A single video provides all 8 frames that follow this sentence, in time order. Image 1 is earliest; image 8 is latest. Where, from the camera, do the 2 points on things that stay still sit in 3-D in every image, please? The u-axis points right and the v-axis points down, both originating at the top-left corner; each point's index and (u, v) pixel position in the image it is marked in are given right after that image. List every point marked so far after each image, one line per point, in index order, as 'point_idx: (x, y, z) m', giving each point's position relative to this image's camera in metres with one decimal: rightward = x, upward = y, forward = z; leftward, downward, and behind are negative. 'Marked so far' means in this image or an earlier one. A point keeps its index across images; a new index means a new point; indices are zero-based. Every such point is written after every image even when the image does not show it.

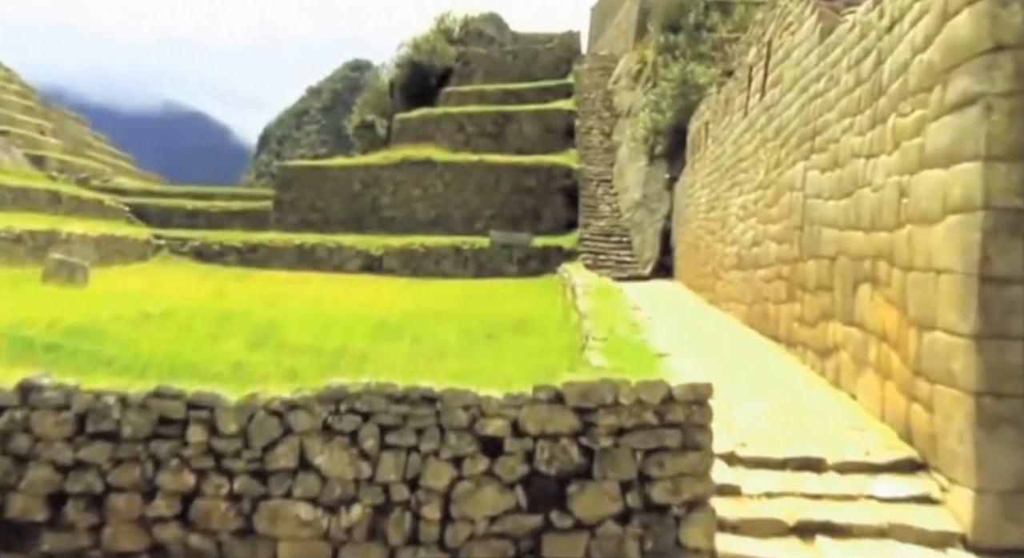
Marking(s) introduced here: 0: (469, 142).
0: (-1.1, +3.3, +19.5) m
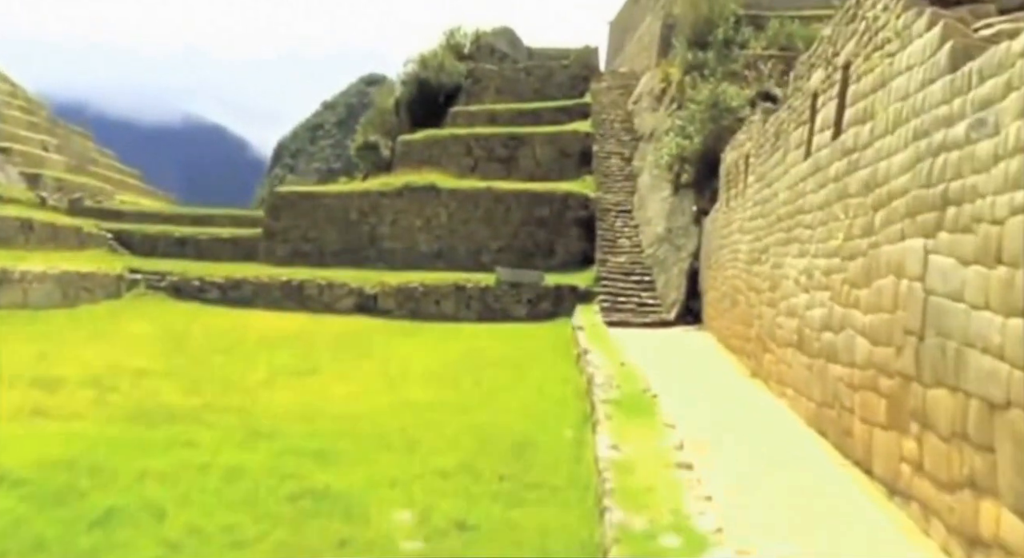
0: (-0.8, +2.5, +18.1) m
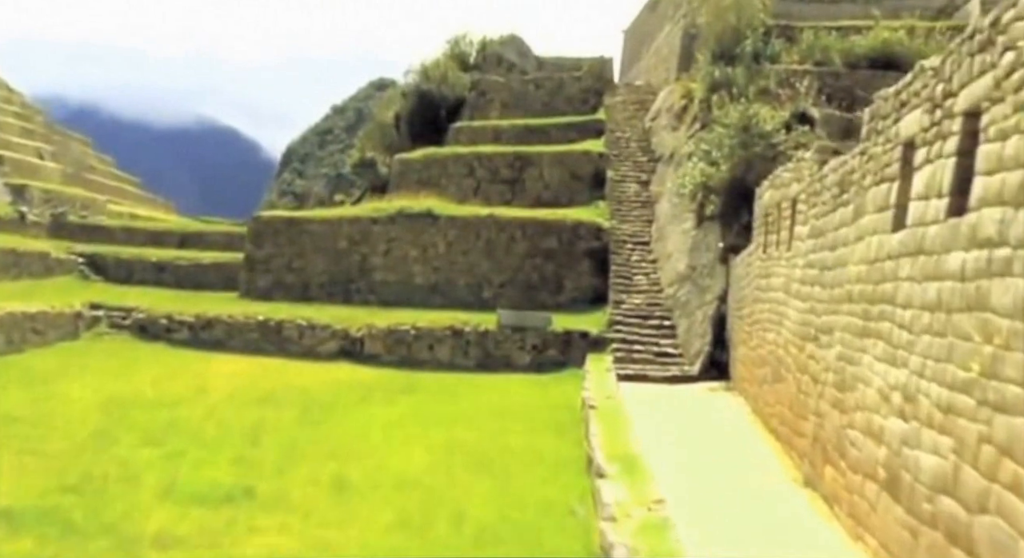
0: (-0.7, +1.8, +16.6) m
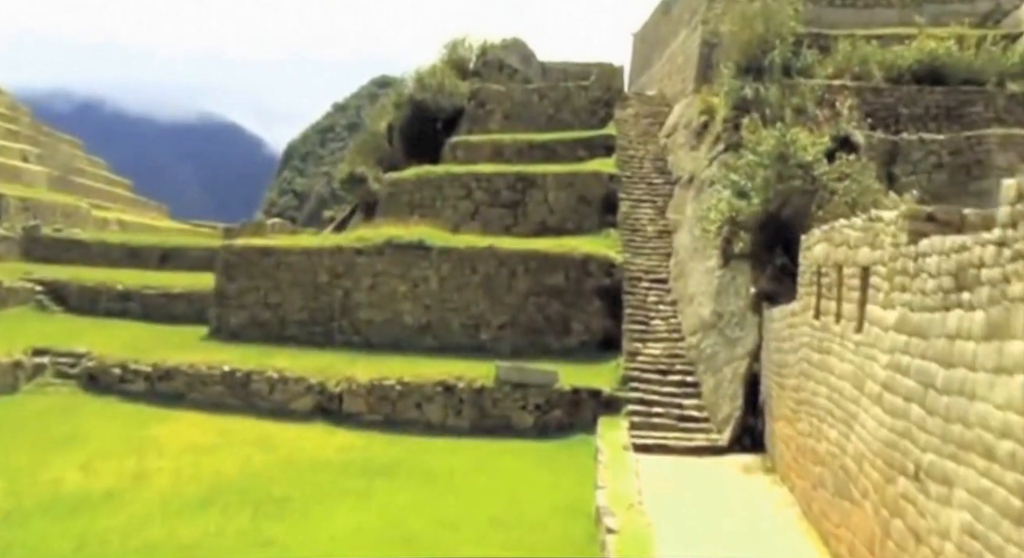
0: (-0.7, +1.2, +15.1) m
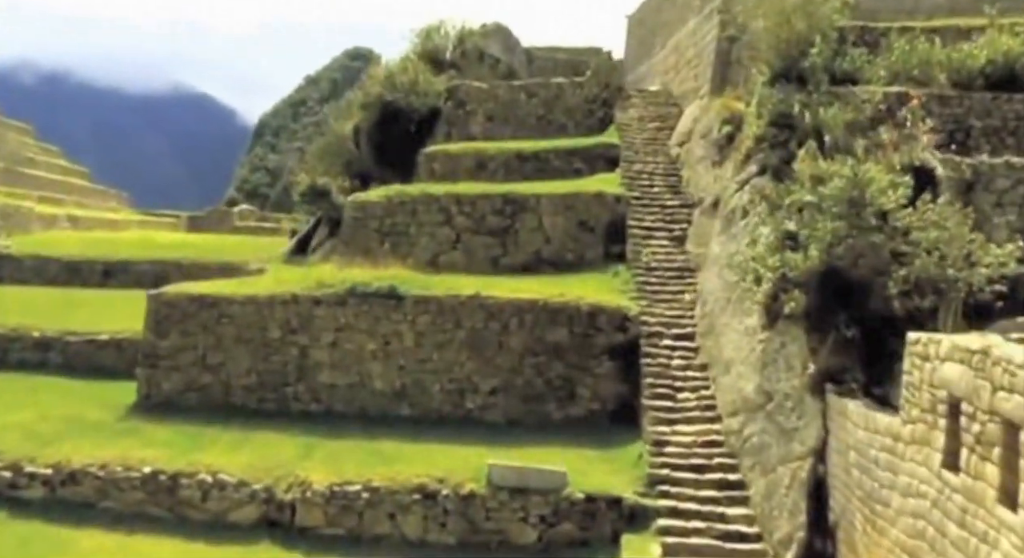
0: (-0.9, +0.6, +12.8) m
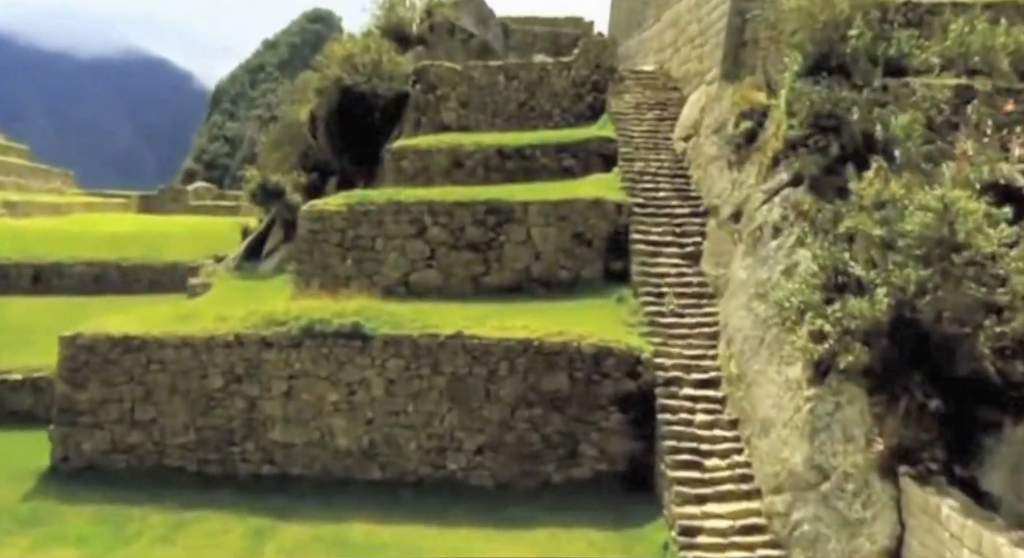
0: (-1.1, +0.3, +10.9) m
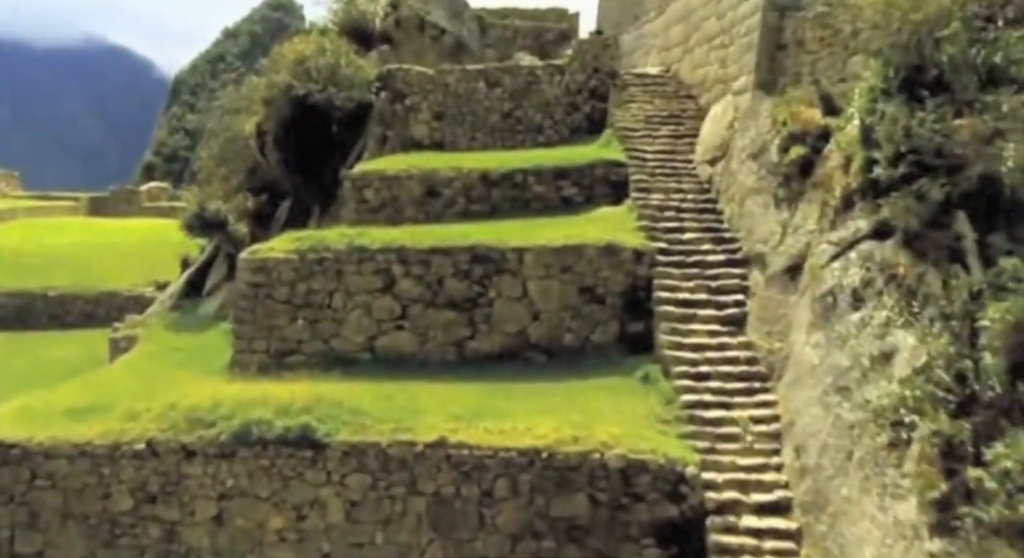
0: (-1.2, -0.5, +8.7) m
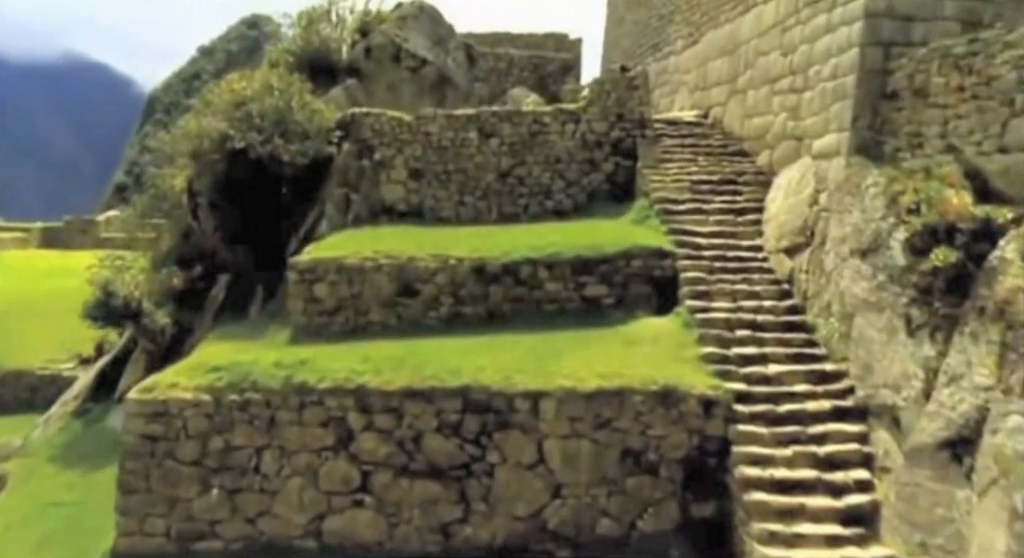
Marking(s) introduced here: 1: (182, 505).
0: (-1.1, -1.6, +6.0) m
1: (-2.6, -1.8, +6.3) m
